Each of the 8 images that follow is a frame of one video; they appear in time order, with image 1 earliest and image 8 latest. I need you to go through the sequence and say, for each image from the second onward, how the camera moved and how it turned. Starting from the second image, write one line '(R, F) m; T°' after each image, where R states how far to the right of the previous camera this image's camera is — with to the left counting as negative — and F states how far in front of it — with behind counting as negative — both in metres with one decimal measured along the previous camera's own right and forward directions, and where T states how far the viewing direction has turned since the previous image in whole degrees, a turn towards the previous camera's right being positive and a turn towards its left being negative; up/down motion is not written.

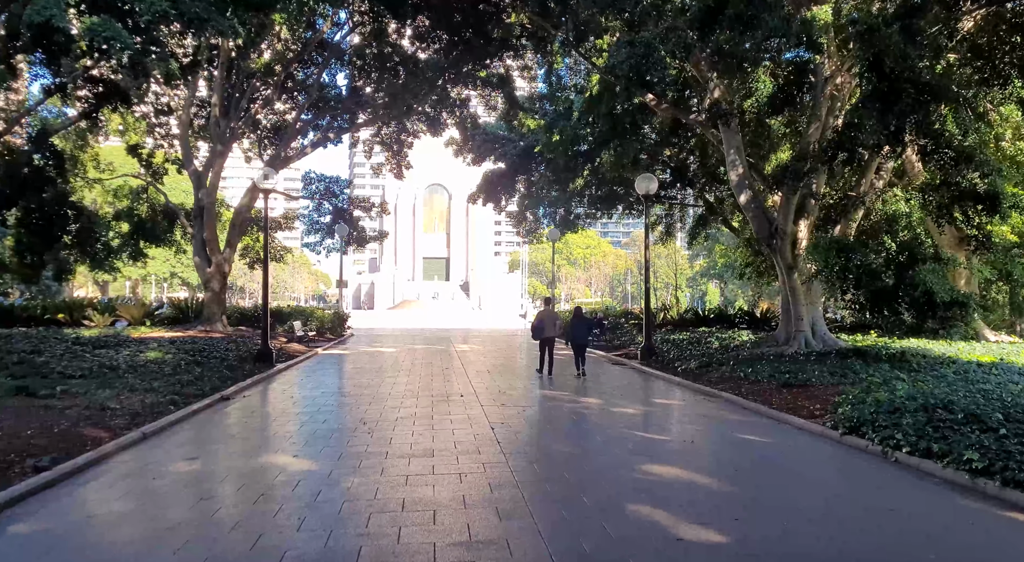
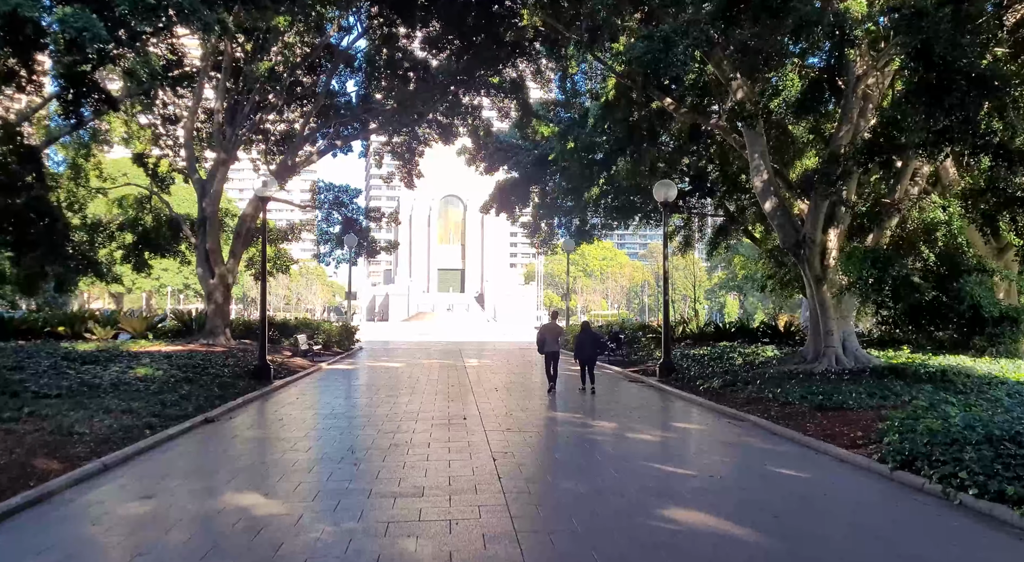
(+0.1, +0.7) m; -2°
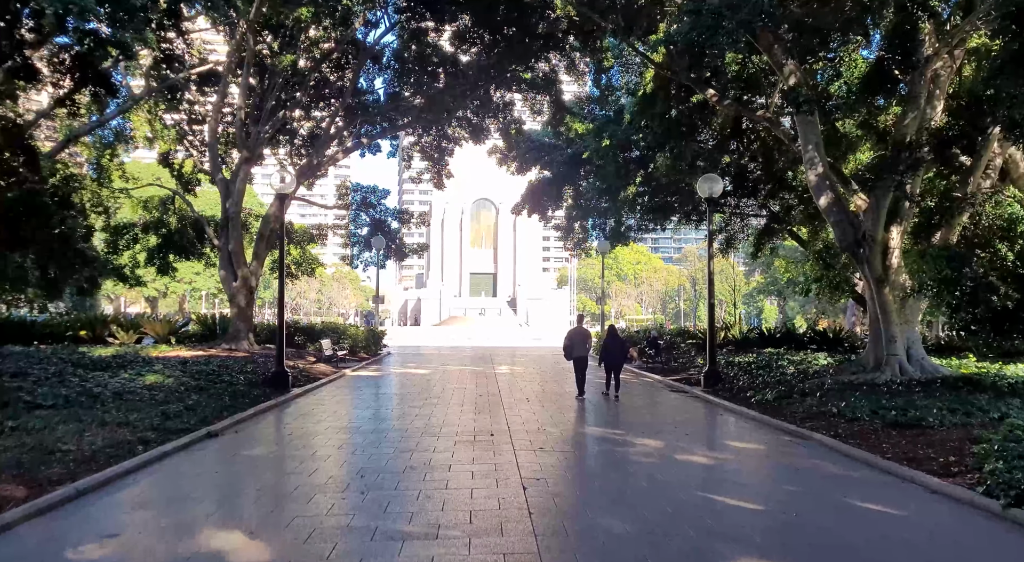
(0.0, +0.8) m; -3°
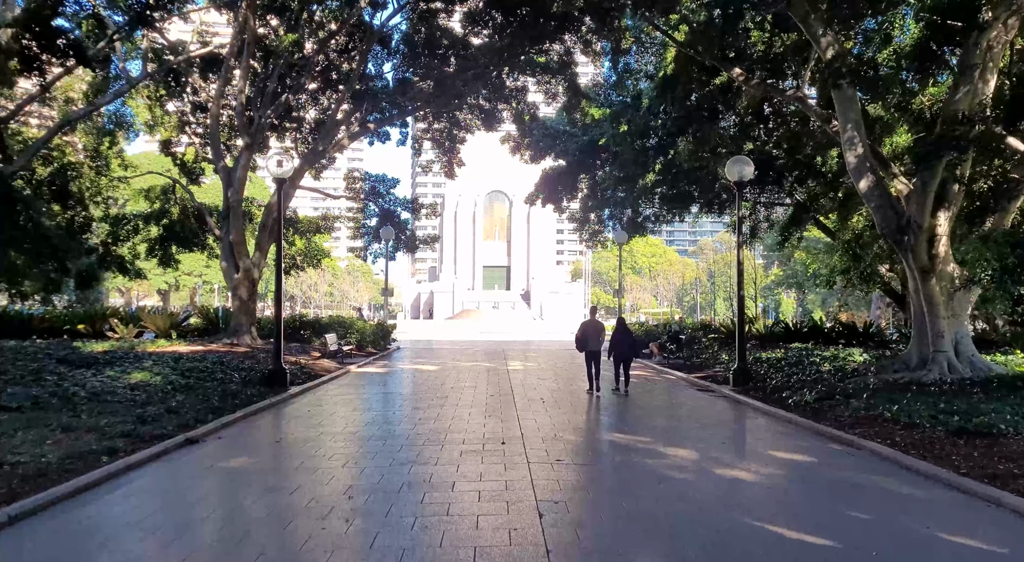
(0.0, +0.8) m; -1°
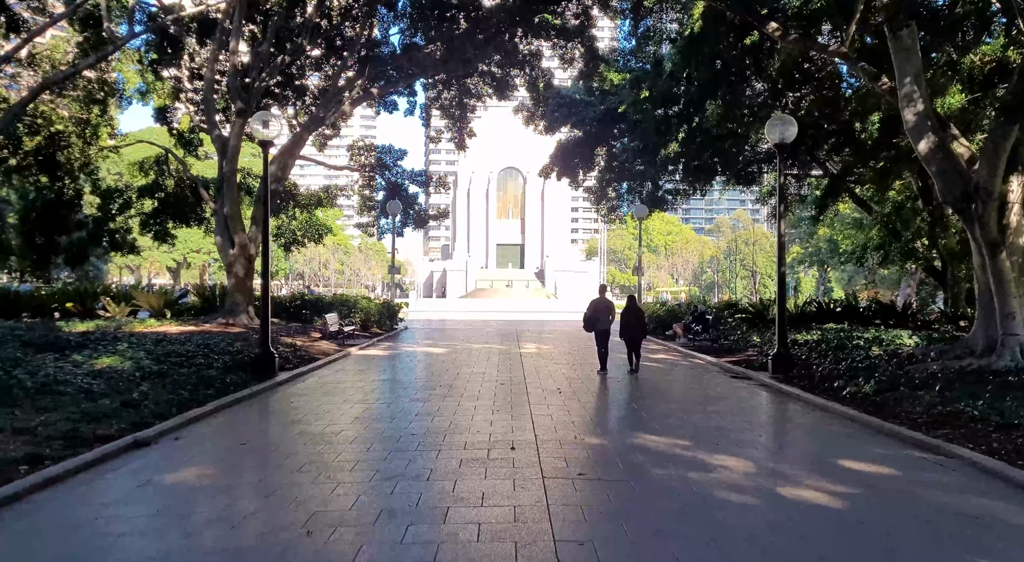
(0.0, +1.1) m; -1°
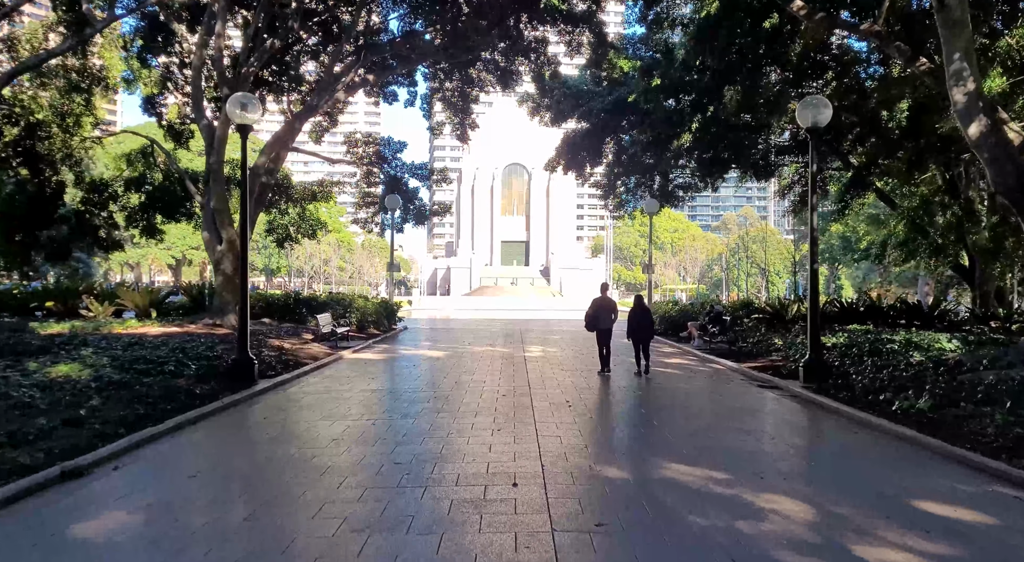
(0.0, +0.9) m; 0°
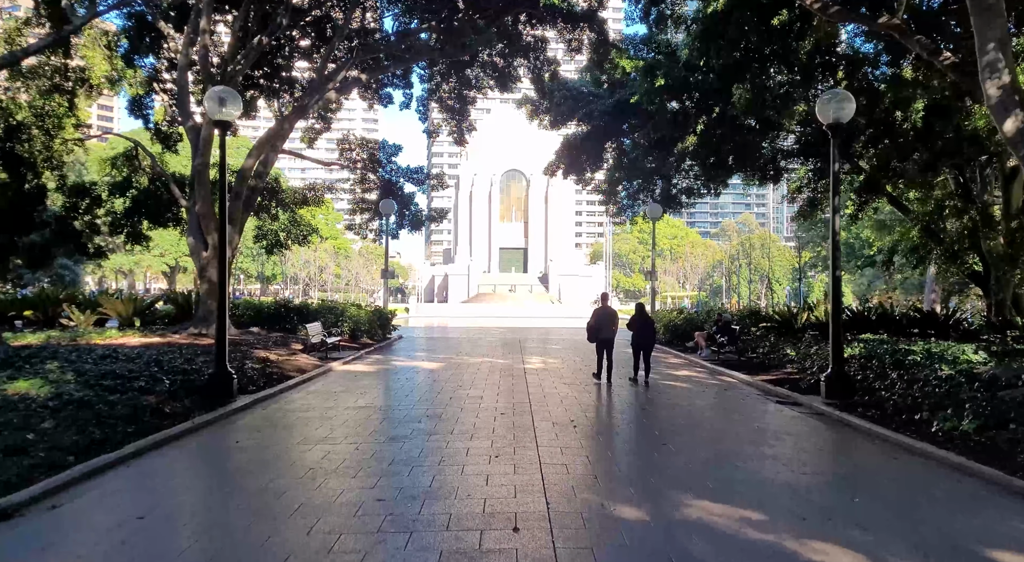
(0.0, +0.6) m; 0°
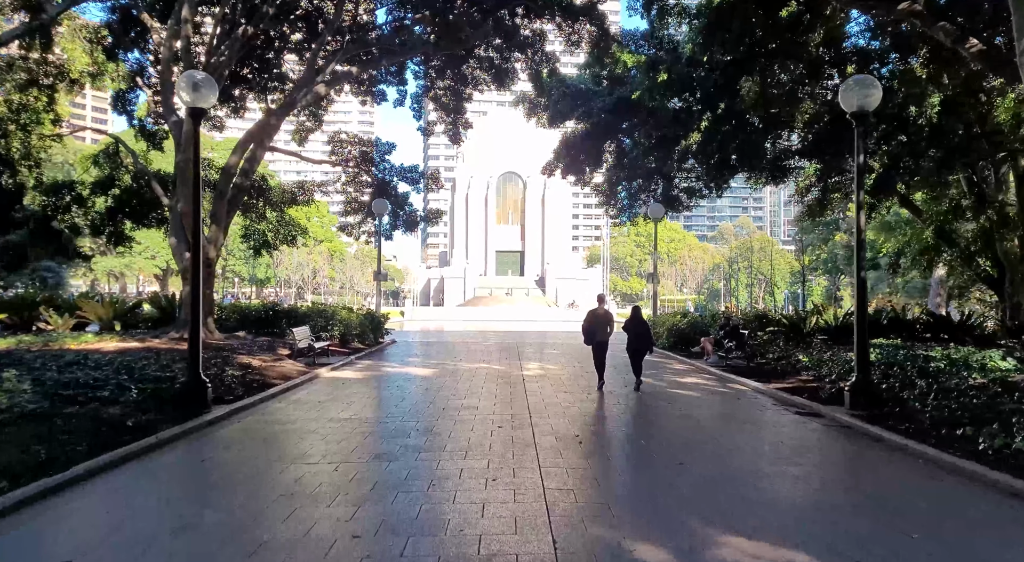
(0.0, +0.6) m; 0°
